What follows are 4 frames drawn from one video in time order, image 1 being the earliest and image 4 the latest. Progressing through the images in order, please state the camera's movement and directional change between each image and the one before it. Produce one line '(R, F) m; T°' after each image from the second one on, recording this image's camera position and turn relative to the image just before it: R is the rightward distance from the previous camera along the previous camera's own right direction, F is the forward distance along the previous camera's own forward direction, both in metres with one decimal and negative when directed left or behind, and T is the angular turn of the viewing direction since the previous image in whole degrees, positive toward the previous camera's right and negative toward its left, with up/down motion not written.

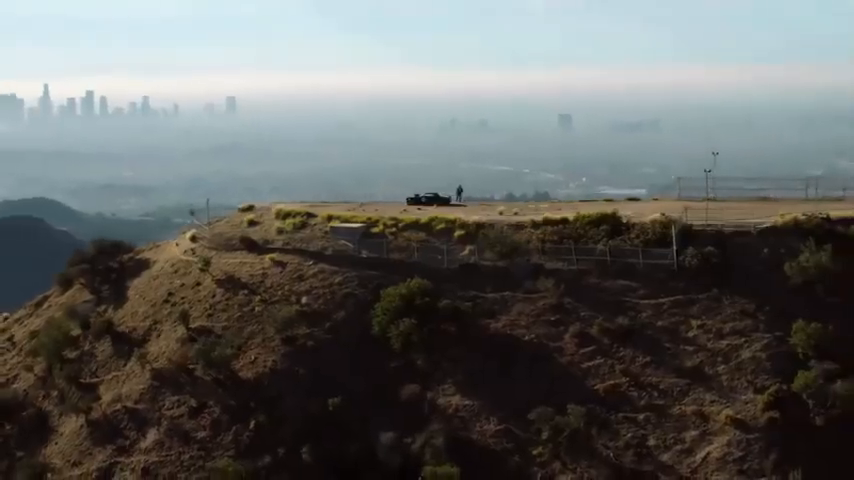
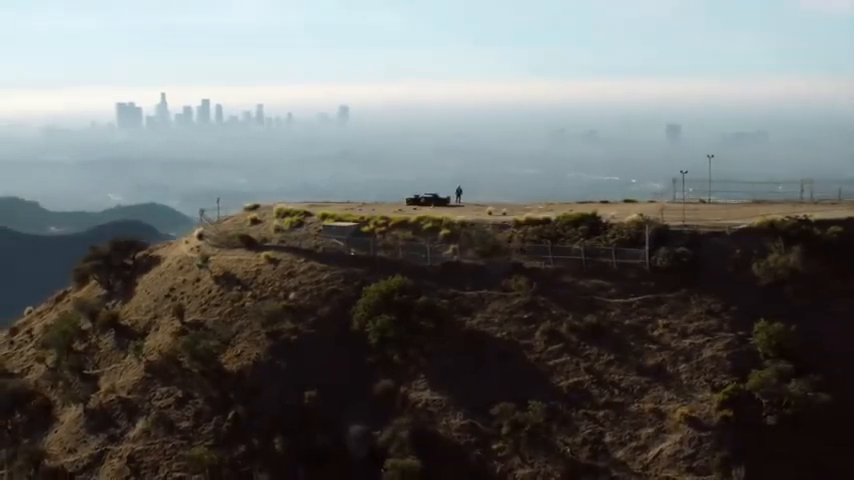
(+1.7, -0.3) m; -3°
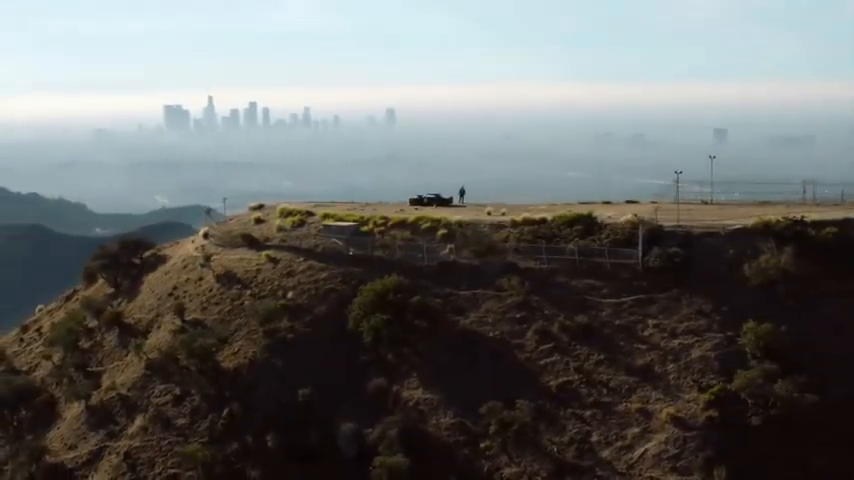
(+0.7, -0.1) m; -1°
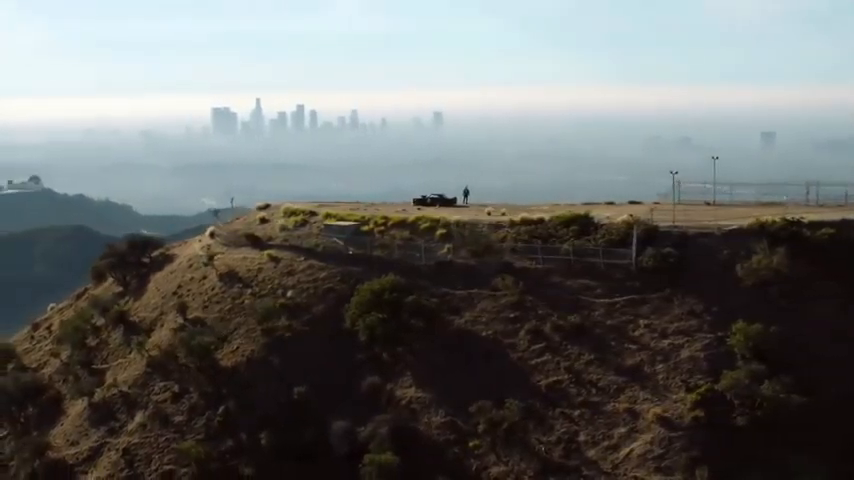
(+0.7, -0.1) m; -1°
